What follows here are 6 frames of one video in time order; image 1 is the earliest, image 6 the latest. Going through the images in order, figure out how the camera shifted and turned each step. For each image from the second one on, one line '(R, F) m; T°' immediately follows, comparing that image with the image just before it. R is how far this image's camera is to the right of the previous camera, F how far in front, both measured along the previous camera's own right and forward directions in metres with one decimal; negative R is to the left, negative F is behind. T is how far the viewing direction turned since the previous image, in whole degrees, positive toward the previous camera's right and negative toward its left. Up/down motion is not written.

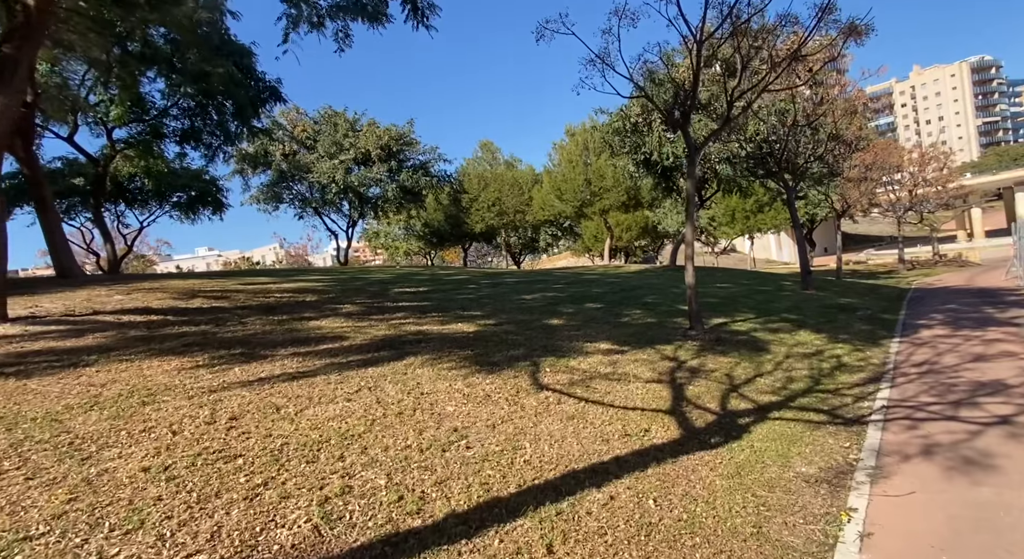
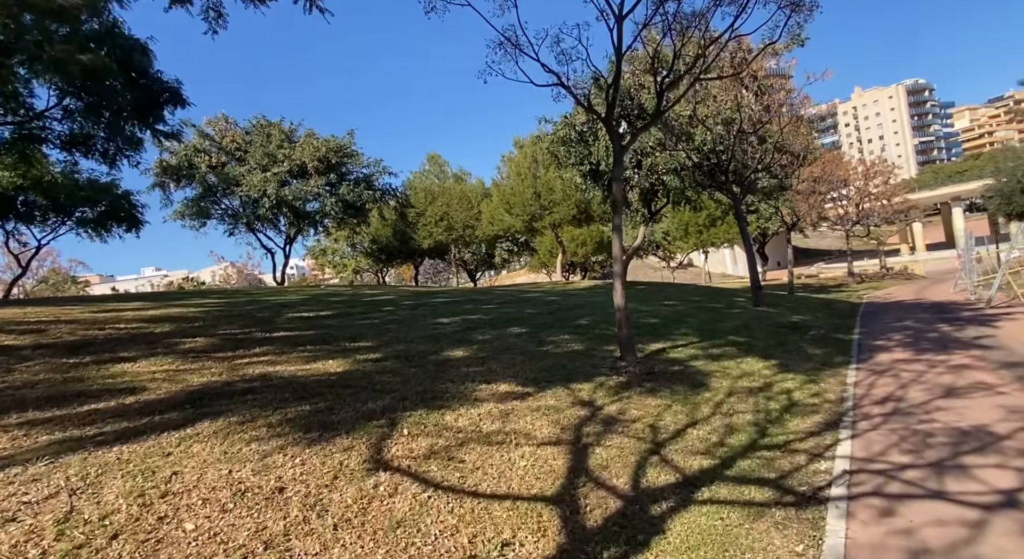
(+0.9, +1.5) m; +4°
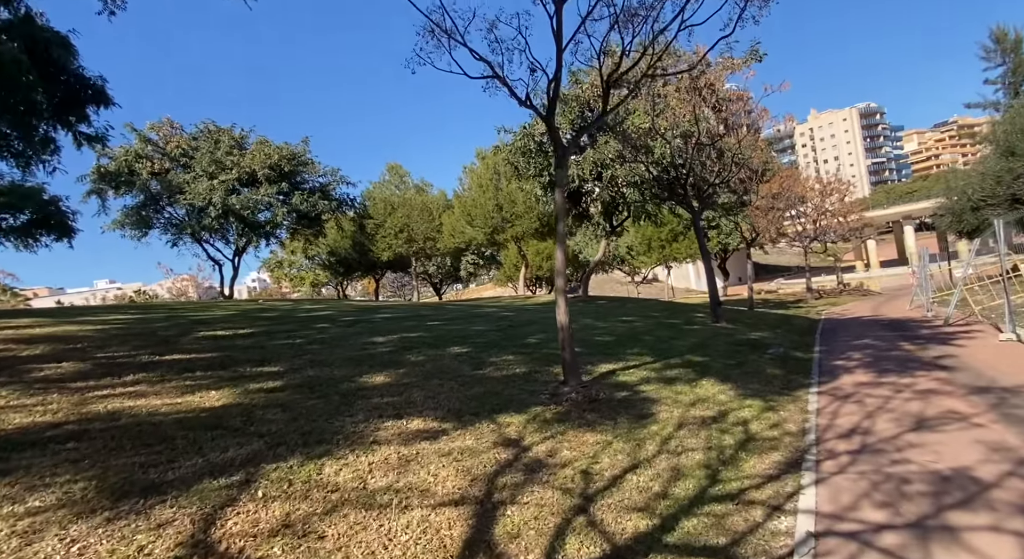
(+0.5, +0.9) m; +3°
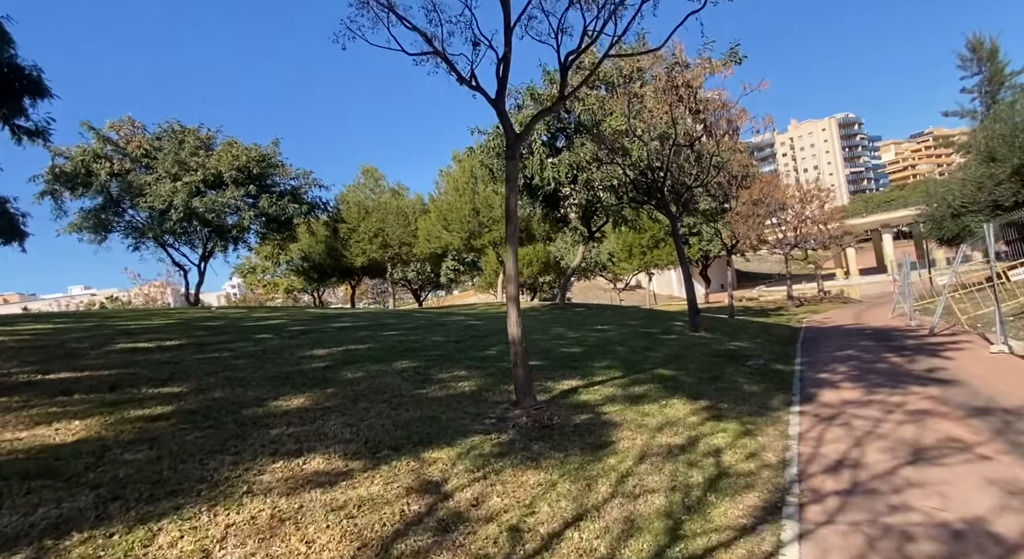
(+0.5, +0.9) m; +2°
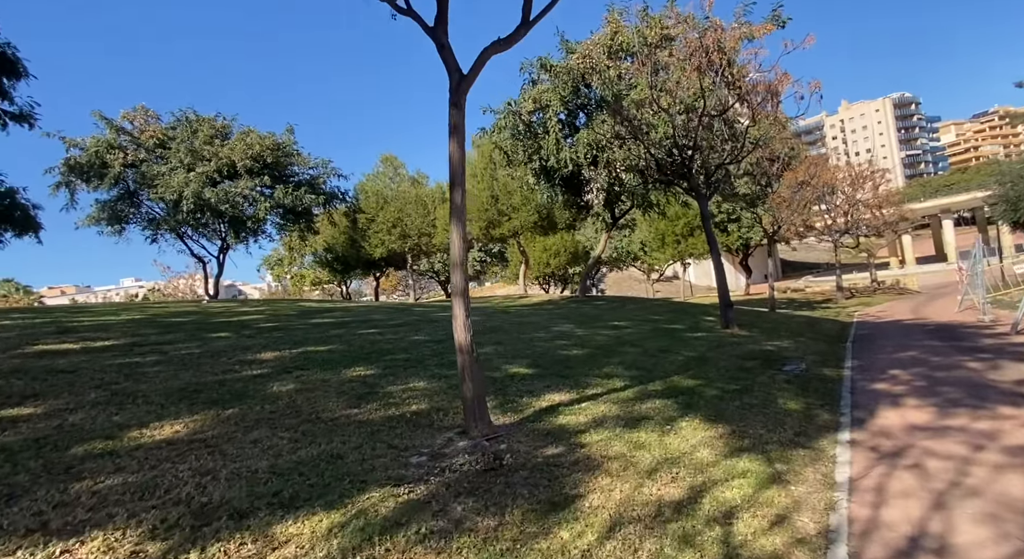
(+0.8, +1.6) m; -4°
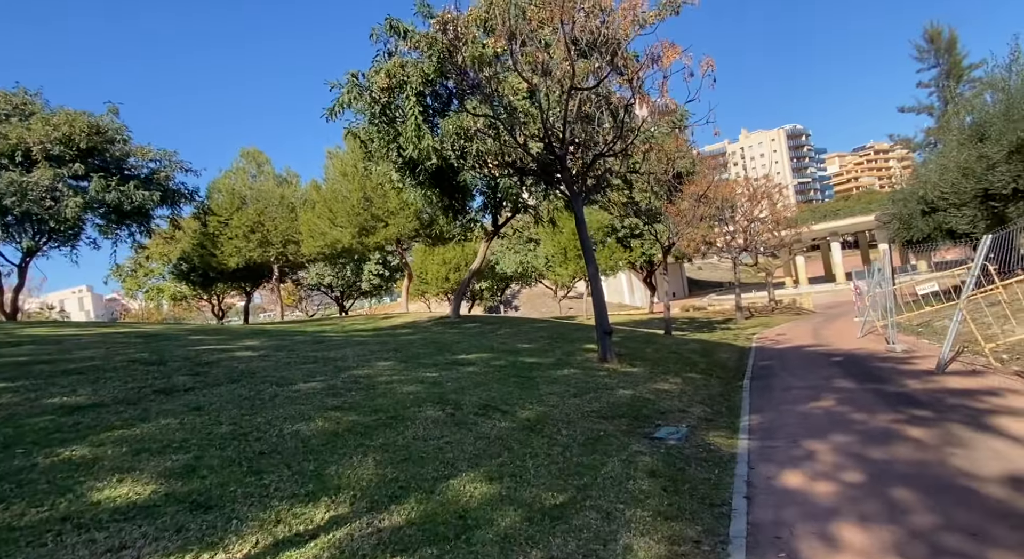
(+2.1, +3.5) m; +8°
